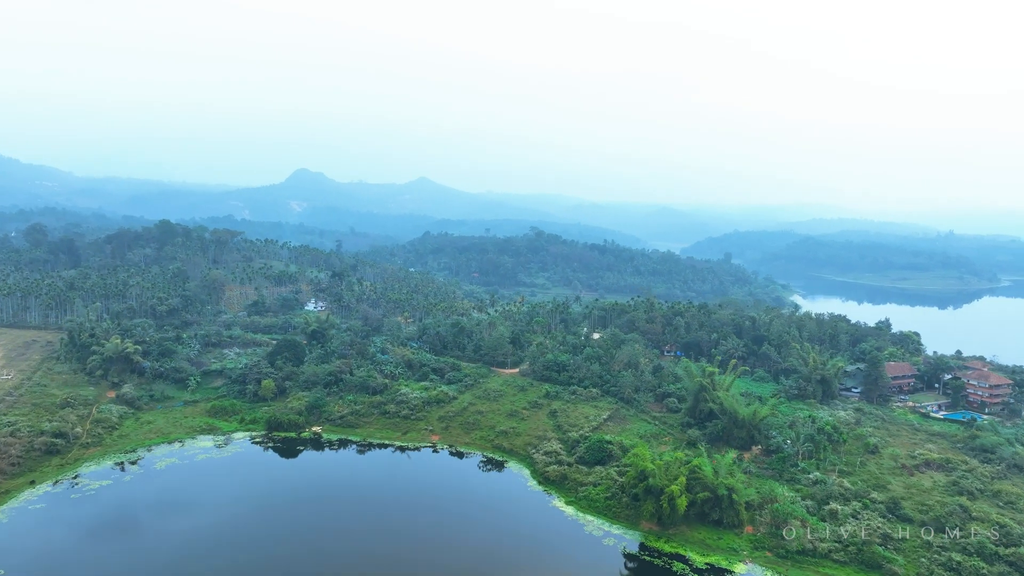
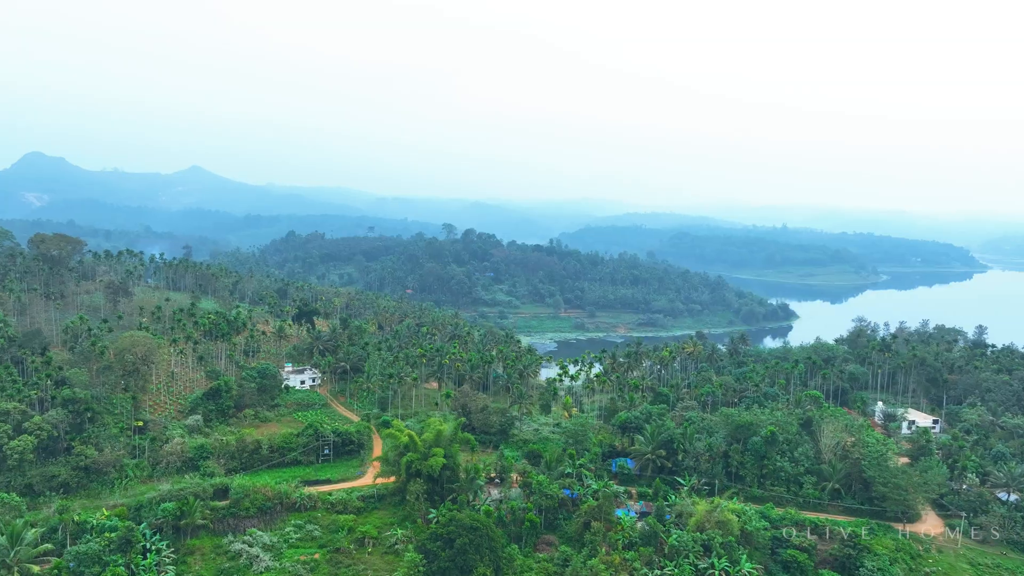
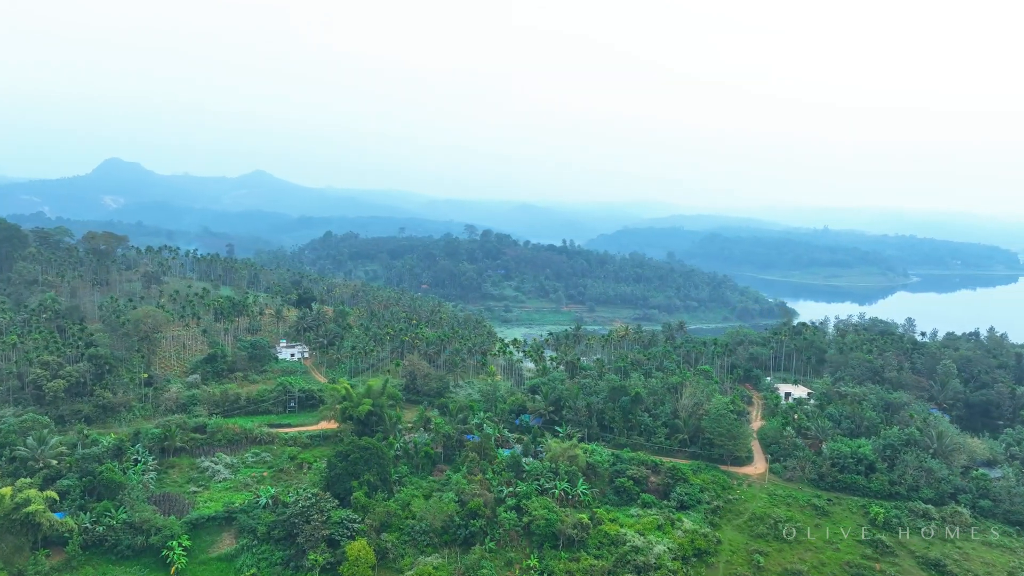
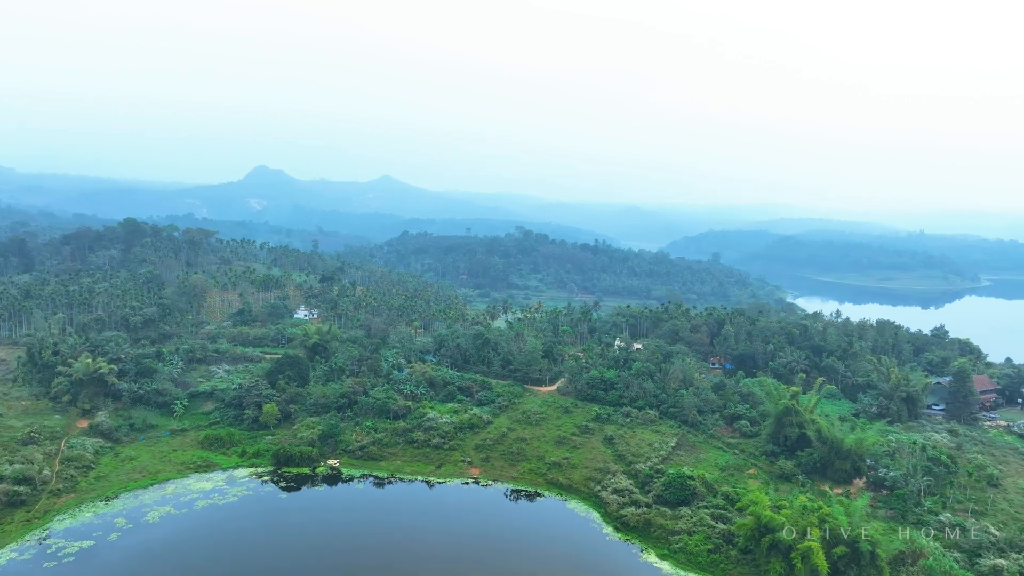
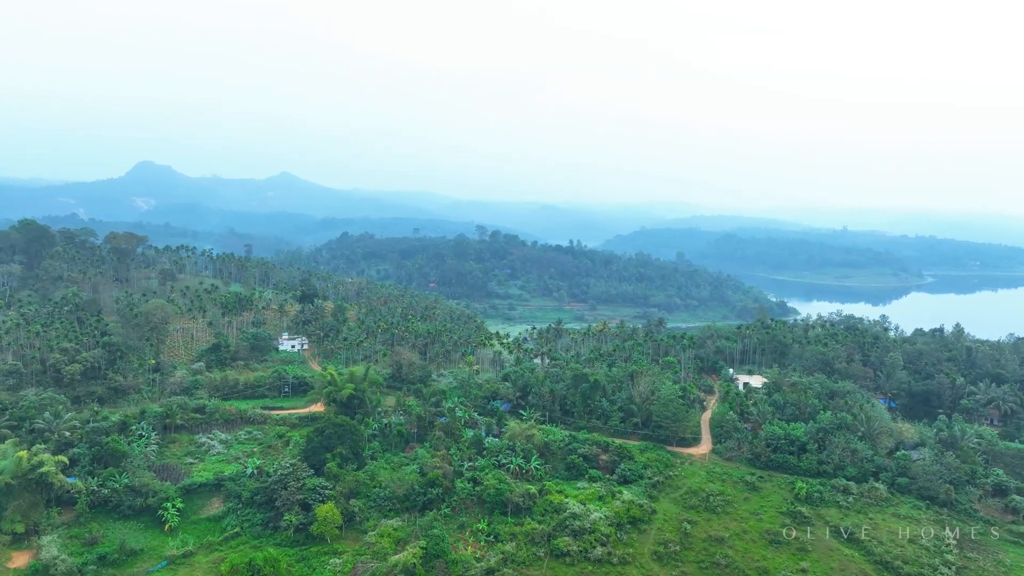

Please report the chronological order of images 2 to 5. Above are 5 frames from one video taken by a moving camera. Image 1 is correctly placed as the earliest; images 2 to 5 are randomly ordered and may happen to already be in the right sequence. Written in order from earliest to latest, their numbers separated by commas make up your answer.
4, 5, 3, 2
